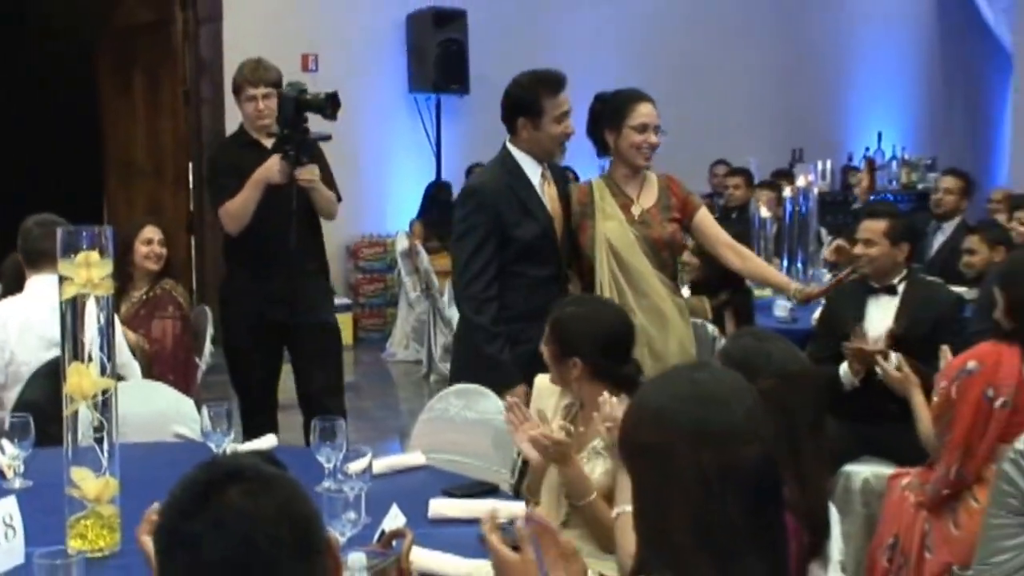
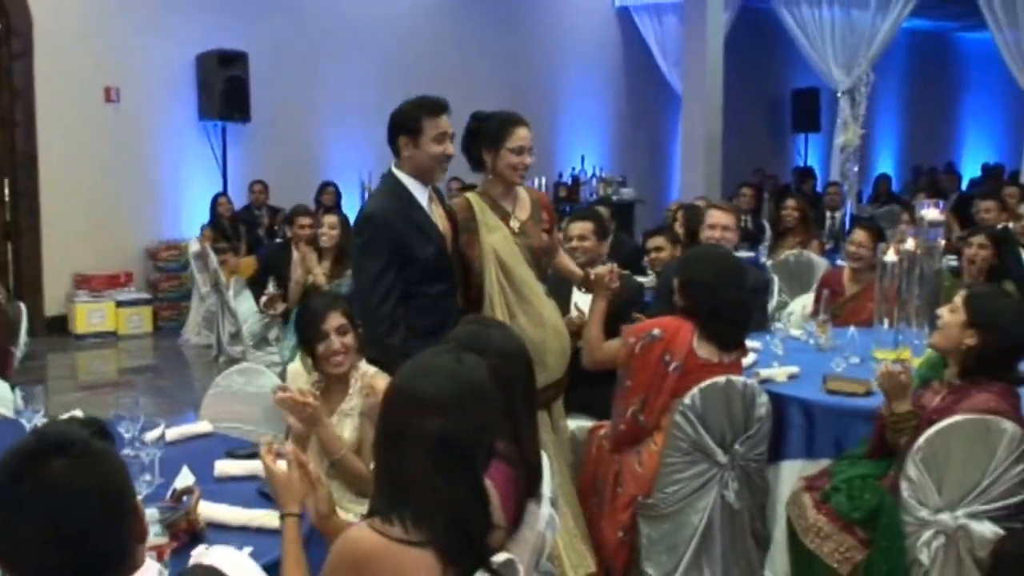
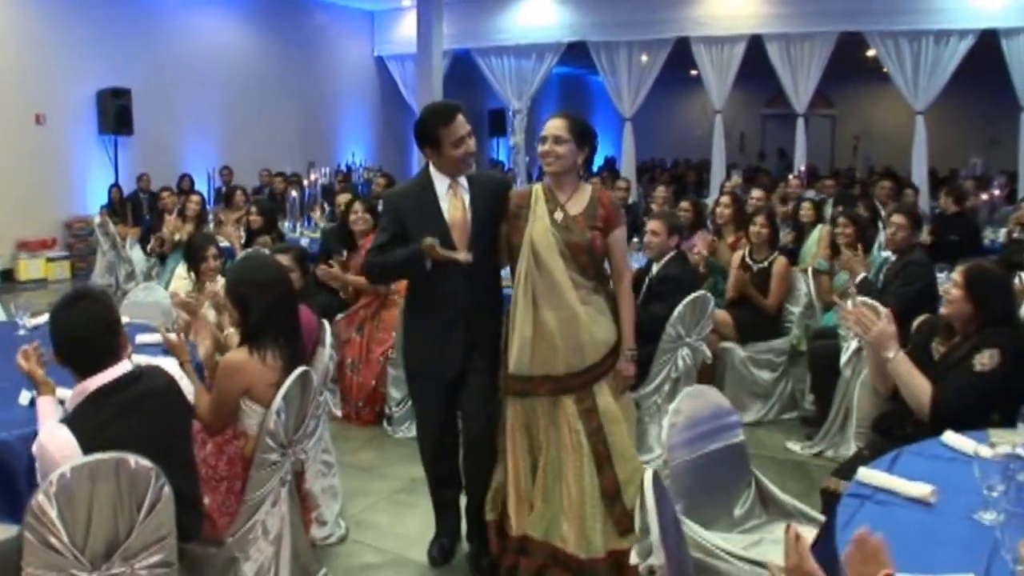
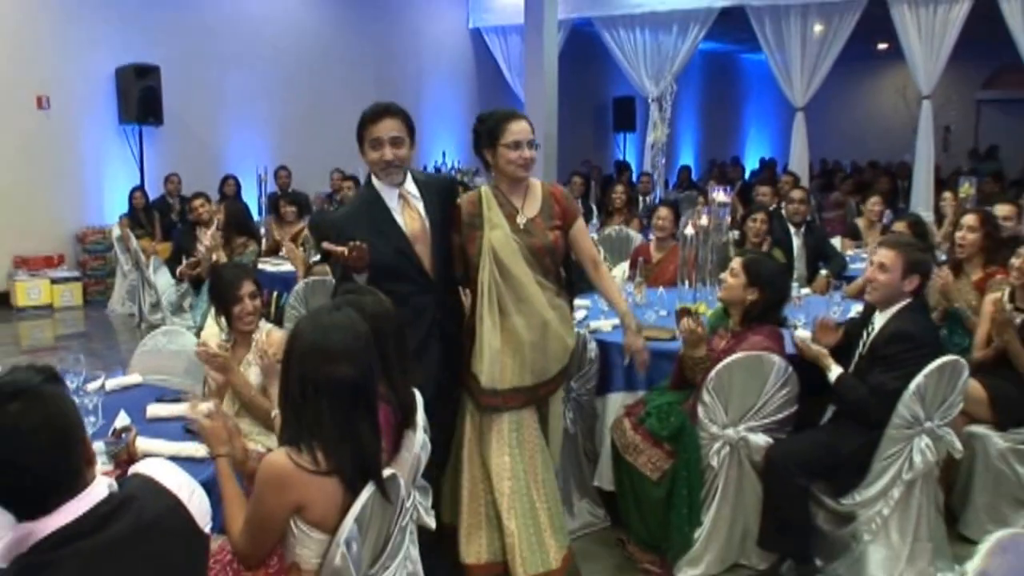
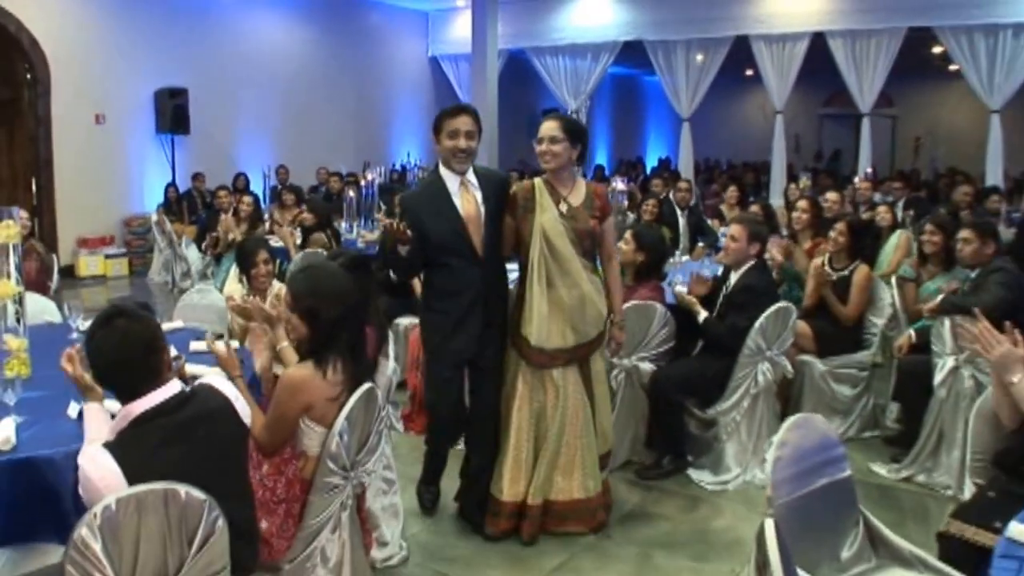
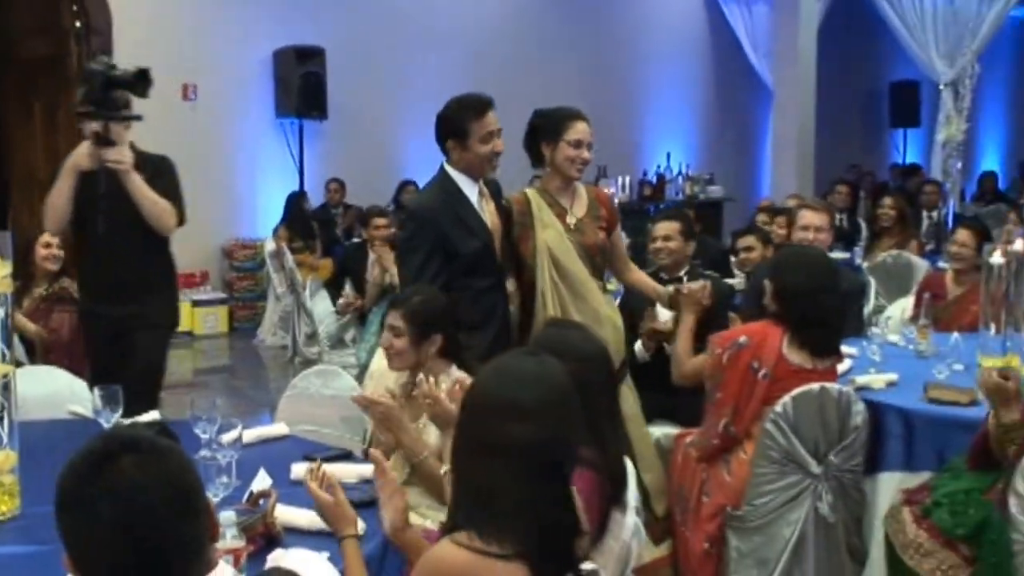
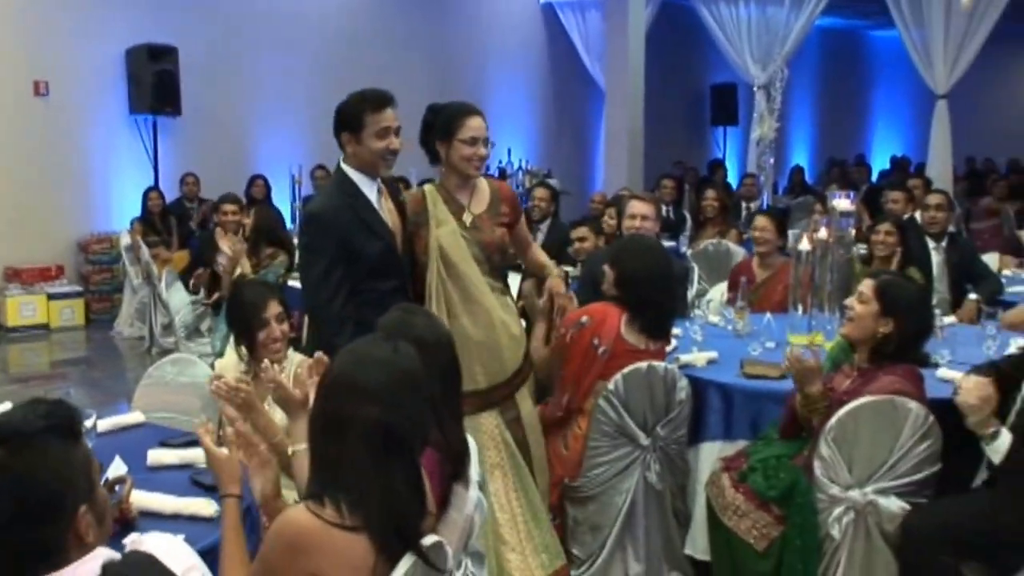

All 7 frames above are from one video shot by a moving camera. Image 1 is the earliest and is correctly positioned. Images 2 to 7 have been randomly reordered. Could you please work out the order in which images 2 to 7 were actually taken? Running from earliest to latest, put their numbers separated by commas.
6, 2, 7, 4, 5, 3
